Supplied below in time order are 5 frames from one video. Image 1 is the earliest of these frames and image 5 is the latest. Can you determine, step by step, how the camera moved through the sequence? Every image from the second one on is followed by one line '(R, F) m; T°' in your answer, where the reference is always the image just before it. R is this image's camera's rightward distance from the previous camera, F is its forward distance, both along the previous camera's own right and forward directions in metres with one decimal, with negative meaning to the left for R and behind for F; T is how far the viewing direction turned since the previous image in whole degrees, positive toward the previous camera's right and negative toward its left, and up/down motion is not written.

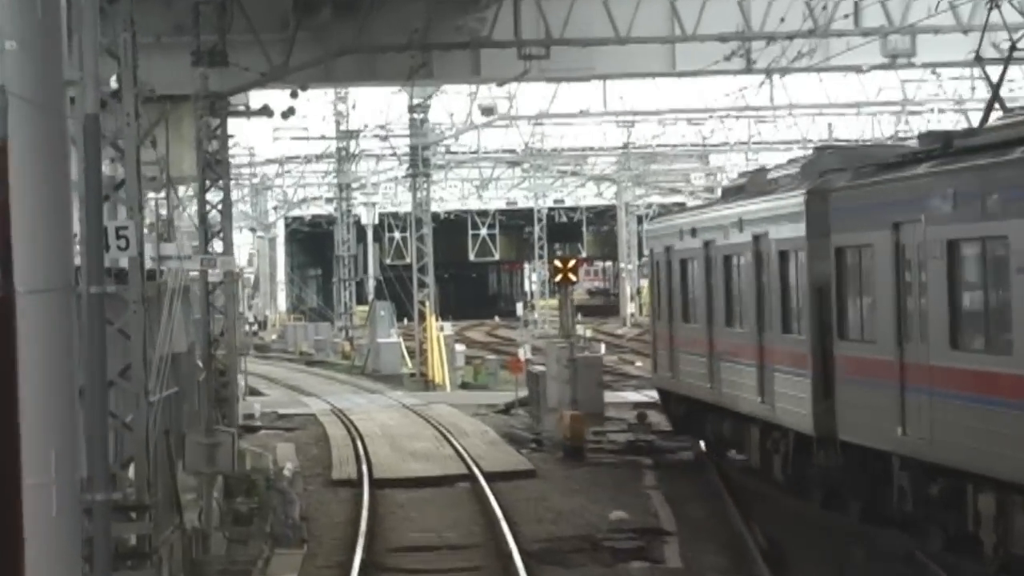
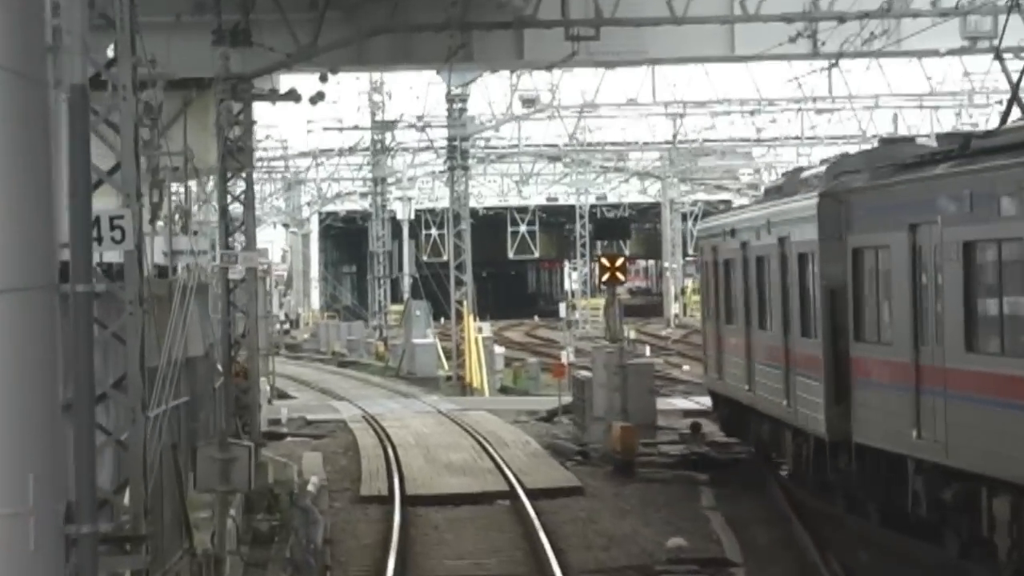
(-0.1, +1.4) m; -1°
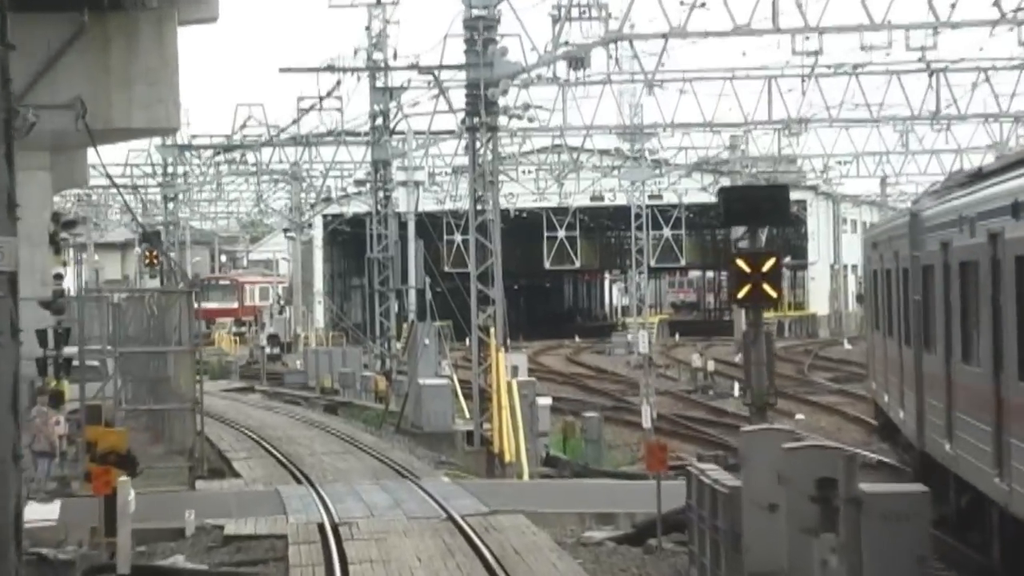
(-0.1, +9.4) m; -1°
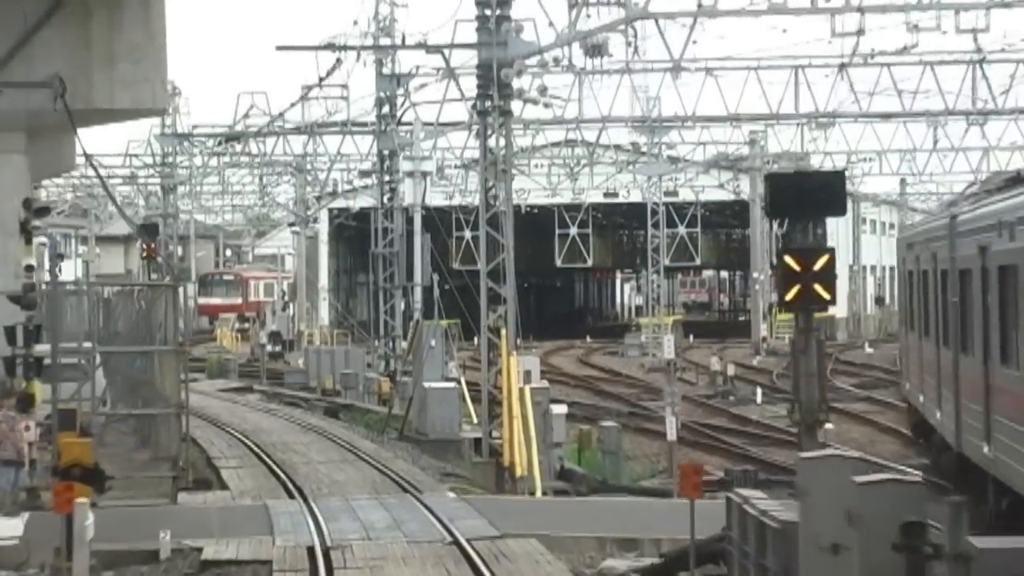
(0.0, +1.5) m; 0°
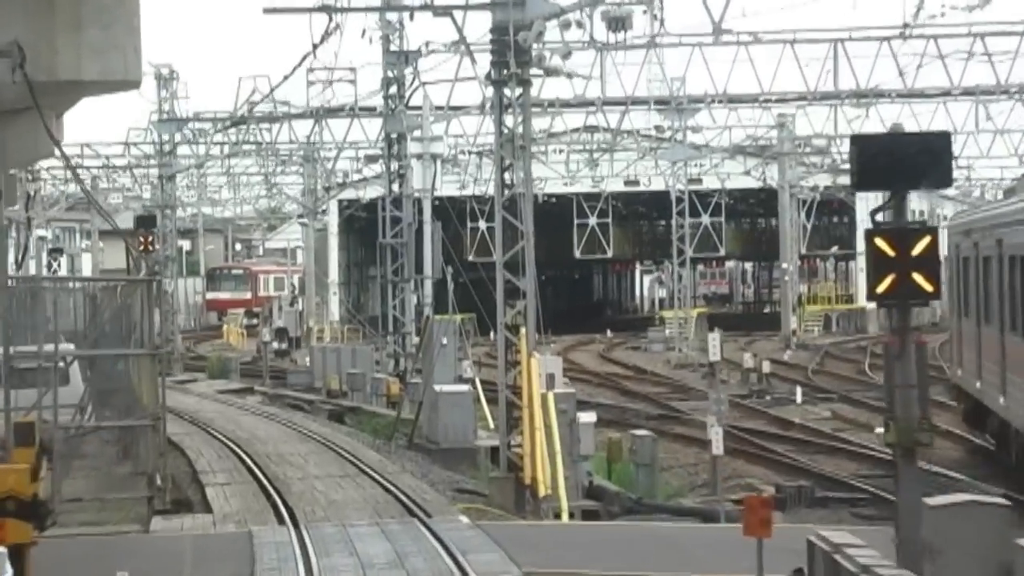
(0.0, +2.0) m; 0°
